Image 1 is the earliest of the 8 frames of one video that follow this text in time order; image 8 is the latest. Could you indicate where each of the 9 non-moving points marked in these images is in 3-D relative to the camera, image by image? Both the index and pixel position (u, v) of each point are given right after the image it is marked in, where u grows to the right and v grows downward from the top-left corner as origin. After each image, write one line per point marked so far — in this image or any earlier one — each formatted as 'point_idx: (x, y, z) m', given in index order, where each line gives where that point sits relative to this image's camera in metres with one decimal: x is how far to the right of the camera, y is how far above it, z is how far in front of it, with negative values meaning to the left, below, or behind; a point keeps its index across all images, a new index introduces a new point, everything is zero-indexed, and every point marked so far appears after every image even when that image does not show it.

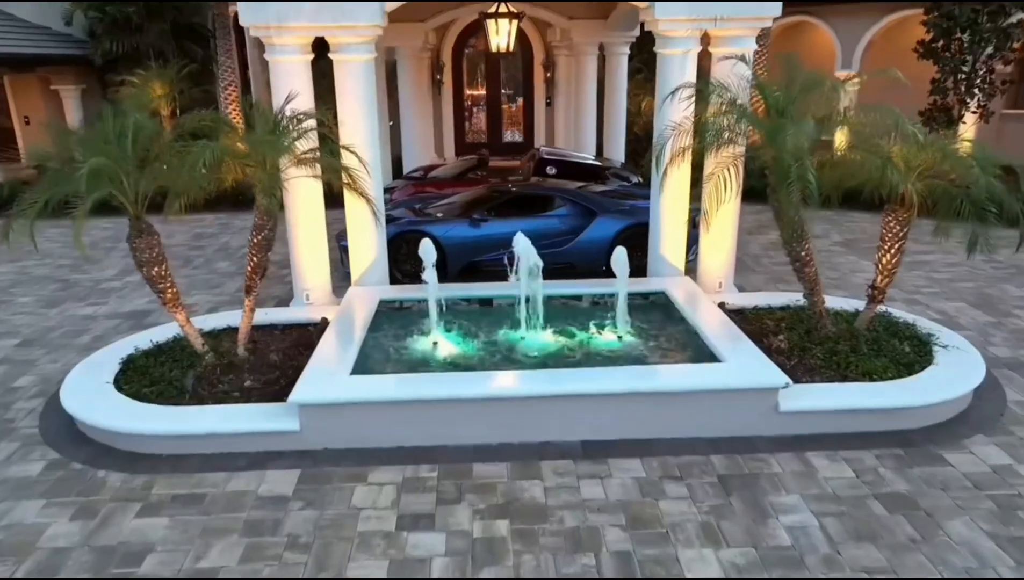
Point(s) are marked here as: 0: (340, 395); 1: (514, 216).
0: (-1.3, -0.8, +5.1) m
1: (0.0, +1.0, +8.8) m
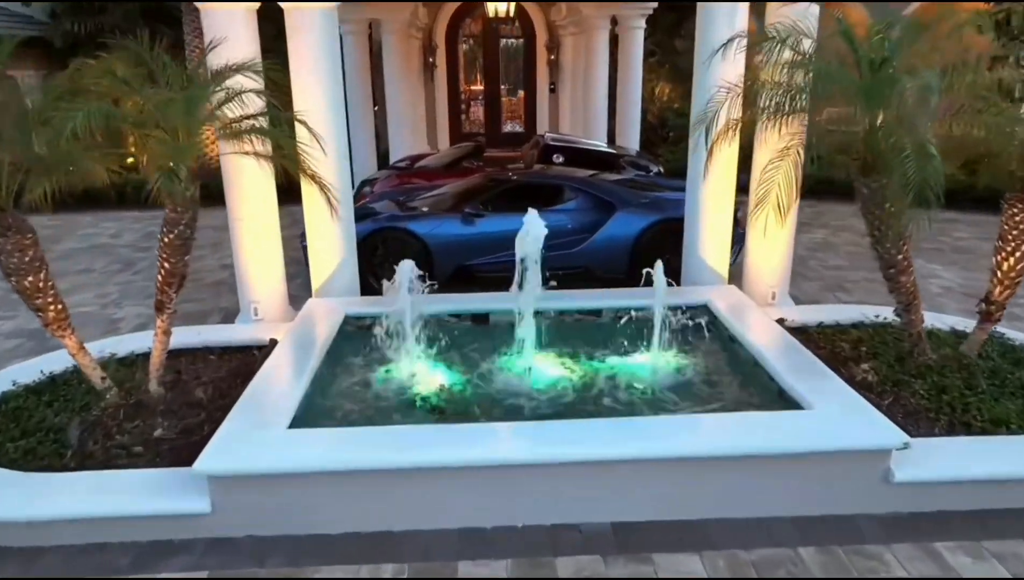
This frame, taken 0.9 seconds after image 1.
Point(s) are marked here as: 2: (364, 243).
0: (-1.3, -0.9, +3.5) m
1: (0.0, +0.9, +7.3) m
2: (-1.6, +0.5, +7.1) m
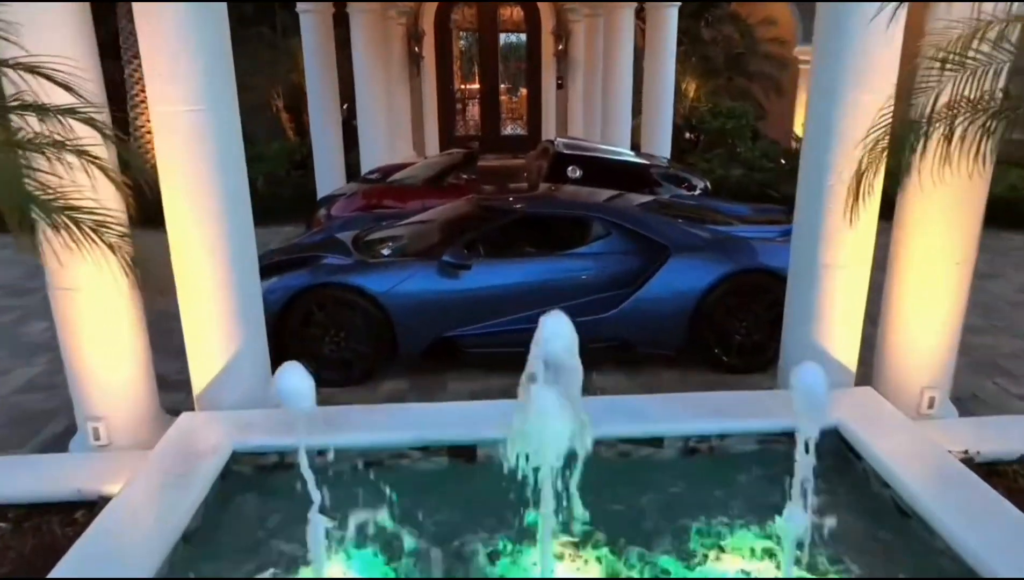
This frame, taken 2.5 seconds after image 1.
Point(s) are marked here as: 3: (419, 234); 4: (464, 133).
0: (-1.3, -1.5, +1.2) m
1: (0.0, +0.3, +5.0) m
2: (-1.6, -0.1, +4.8) m
3: (-0.7, +0.5, +5.6) m
4: (-1.1, +3.4, +14.3) m
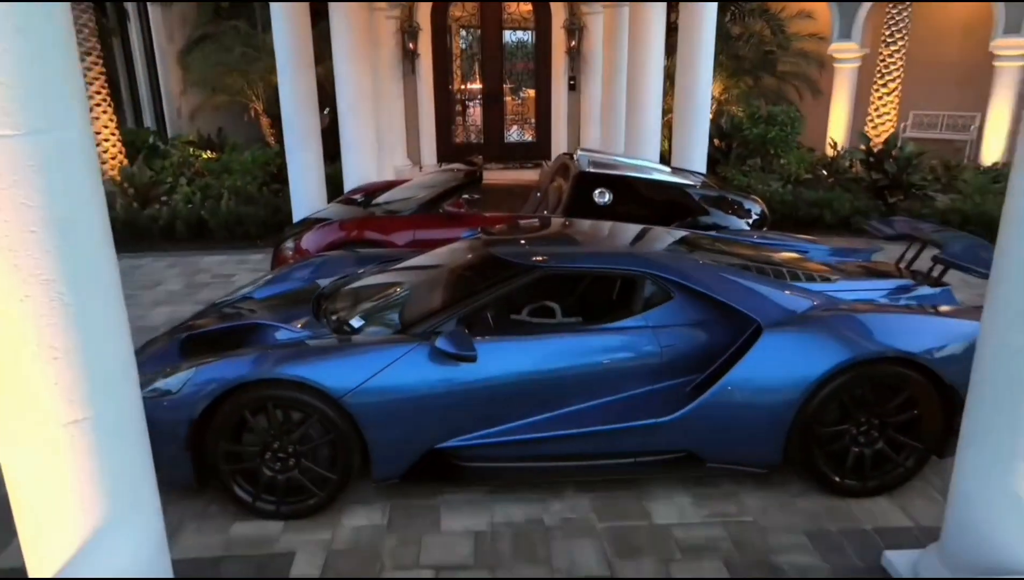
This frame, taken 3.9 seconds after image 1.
0: (-1.2, -2.0, -0.2) m
1: (+0.2, -0.2, +3.5) m
2: (-1.5, -0.6, +3.4) m
3: (-0.6, 0.0, +4.2) m
4: (-1.0, +2.9, +12.9) m
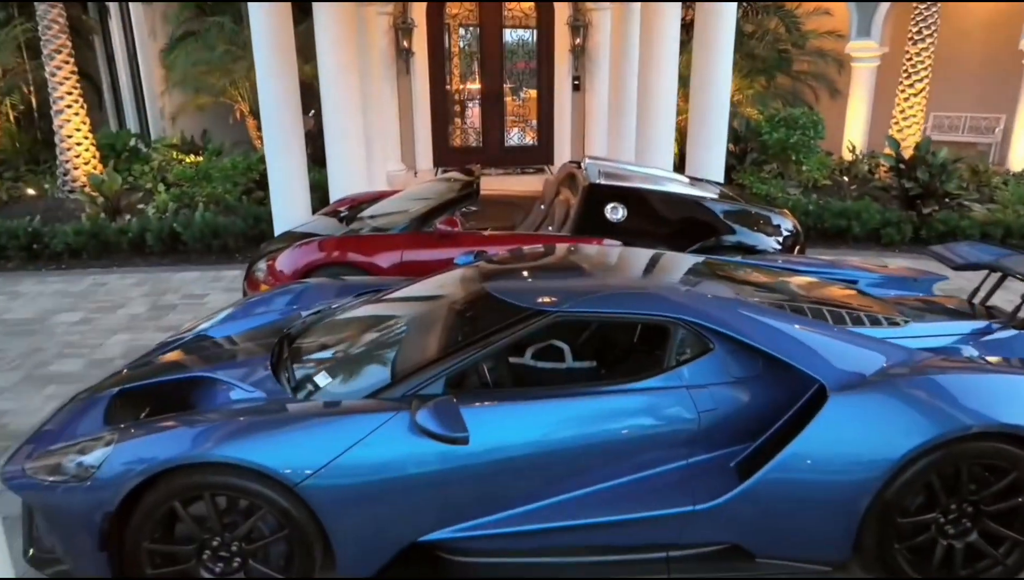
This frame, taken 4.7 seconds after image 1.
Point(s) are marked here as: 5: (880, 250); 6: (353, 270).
0: (-1.2, -2.2, -0.9) m
1: (+0.2, -0.4, +2.8) m
2: (-1.5, -0.8, +2.7) m
3: (-0.6, -0.2, +3.5) m
4: (-0.9, +2.7, +12.2) m
5: (+4.3, +0.5, +7.8) m
6: (-1.3, +0.1, +5.3) m
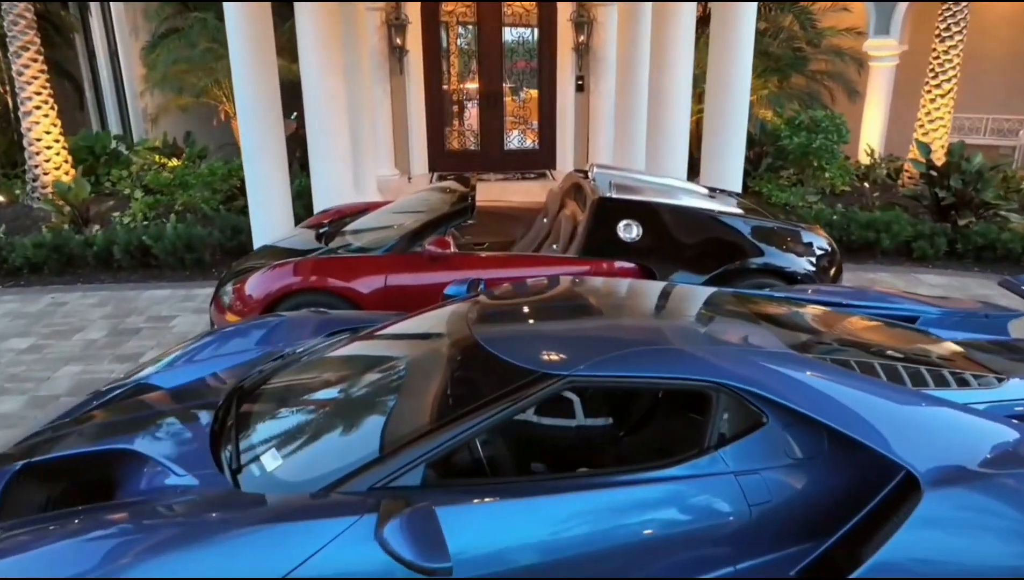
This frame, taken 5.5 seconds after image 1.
0: (-1.2, -2.4, -1.6) m
1: (+0.2, -0.6, +2.2) m
2: (-1.5, -1.0, +2.0) m
3: (-0.6, -0.4, +2.8) m
4: (-0.9, +2.5, +11.5) m
5: (+4.3, +0.3, +7.2) m
6: (-1.3, -0.1, +4.7) m
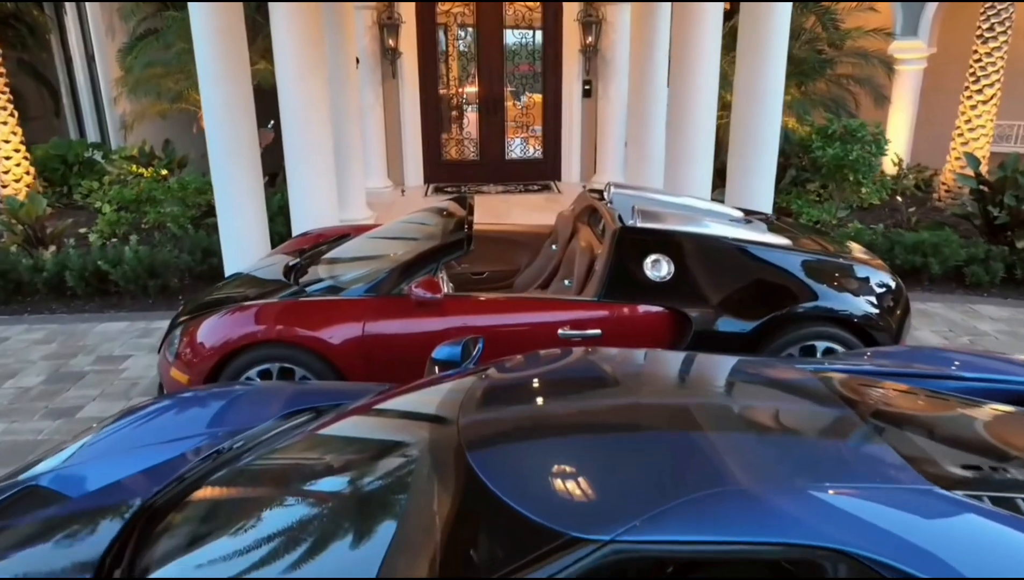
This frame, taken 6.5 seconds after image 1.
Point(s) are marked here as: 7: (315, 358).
0: (-1.1, -2.7, -2.4) m
1: (+0.2, -0.9, +1.4) m
2: (-1.4, -1.3, +1.2) m
3: (-0.6, -0.7, +2.0) m
4: (-0.9, +2.2, +10.7) m
5: (+4.3, 0.0, +6.4) m
6: (-1.2, -0.4, +3.9) m
7: (-1.1, -0.4, +3.9) m
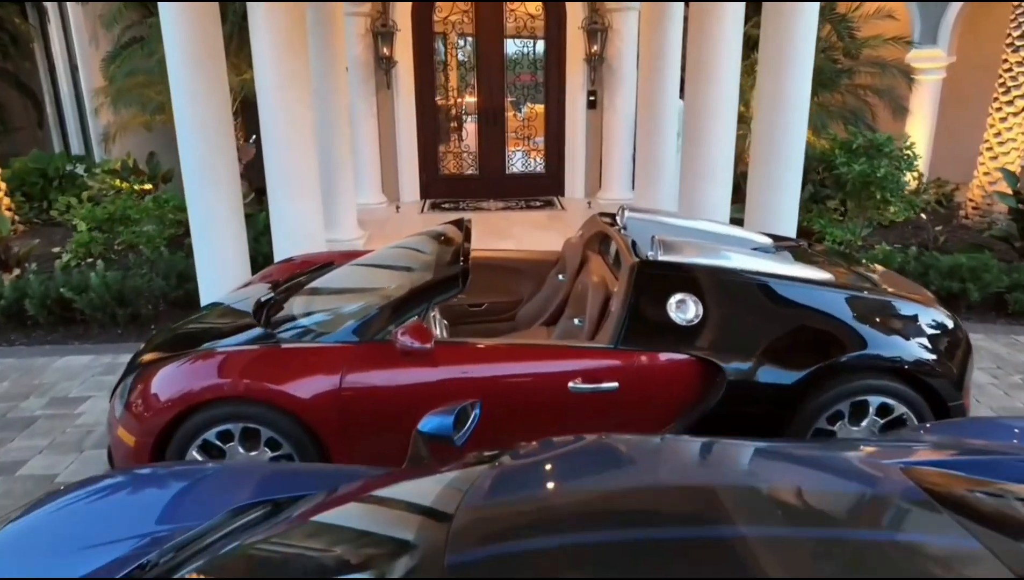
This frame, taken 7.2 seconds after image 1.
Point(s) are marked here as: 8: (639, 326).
0: (-1.1, -2.8, -2.9) m
1: (+0.2, -1.1, +0.8) m
2: (-1.4, -1.4, +0.7) m
3: (-0.6, -0.9, +1.5) m
4: (-0.9, +1.8, +10.2) m
5: (+4.3, -0.3, +5.9) m
6: (-1.2, -0.6, +3.3) m
7: (-1.1, -0.6, +3.3) m
8: (+0.6, -0.2, +3.4) m
